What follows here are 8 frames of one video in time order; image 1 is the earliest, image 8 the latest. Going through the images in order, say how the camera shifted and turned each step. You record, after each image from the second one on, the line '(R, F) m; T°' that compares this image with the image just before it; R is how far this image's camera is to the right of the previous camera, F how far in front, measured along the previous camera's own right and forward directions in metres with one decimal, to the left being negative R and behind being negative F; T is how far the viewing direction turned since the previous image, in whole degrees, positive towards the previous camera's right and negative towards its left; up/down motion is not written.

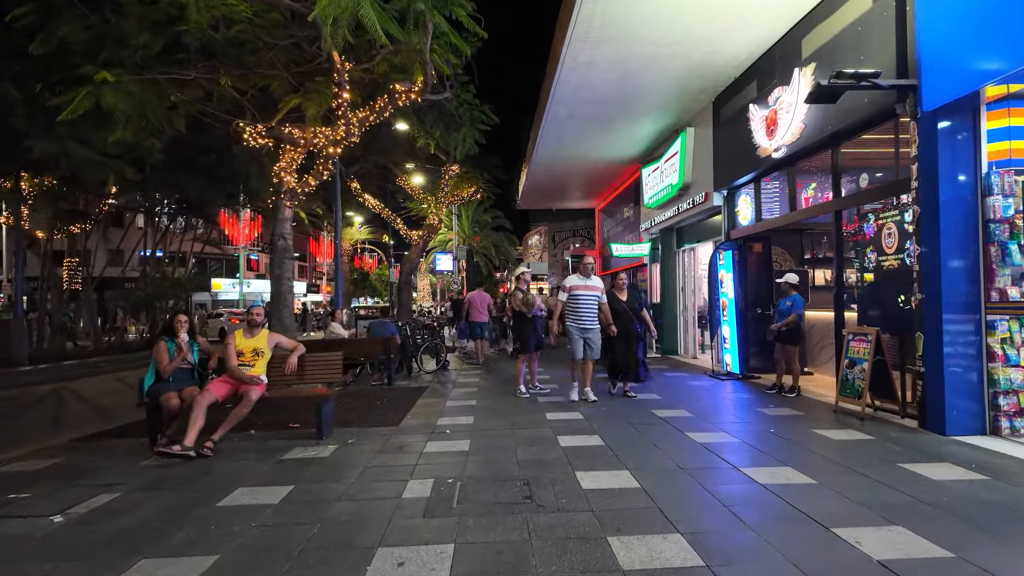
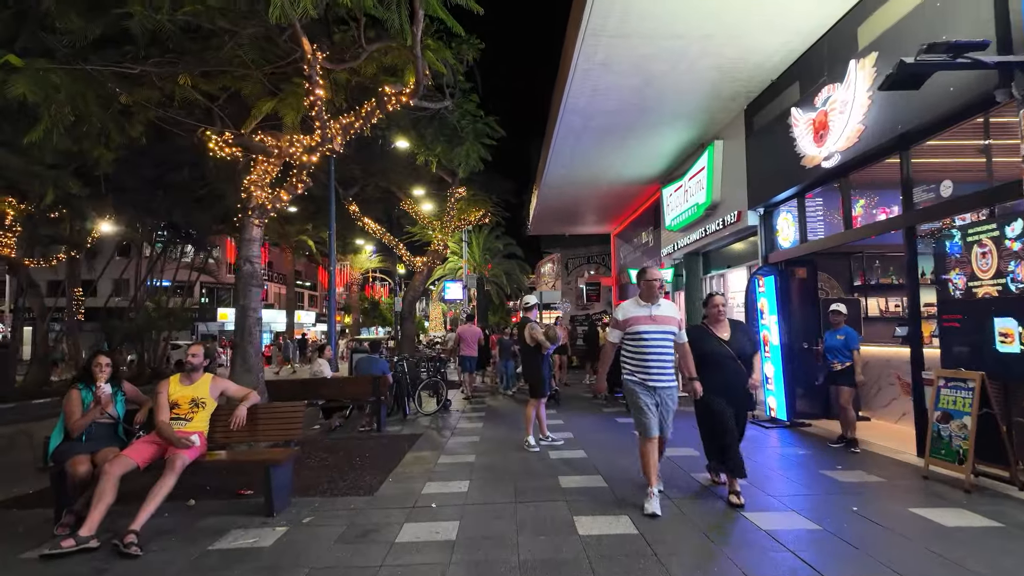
(+0.1, +1.4) m; -1°
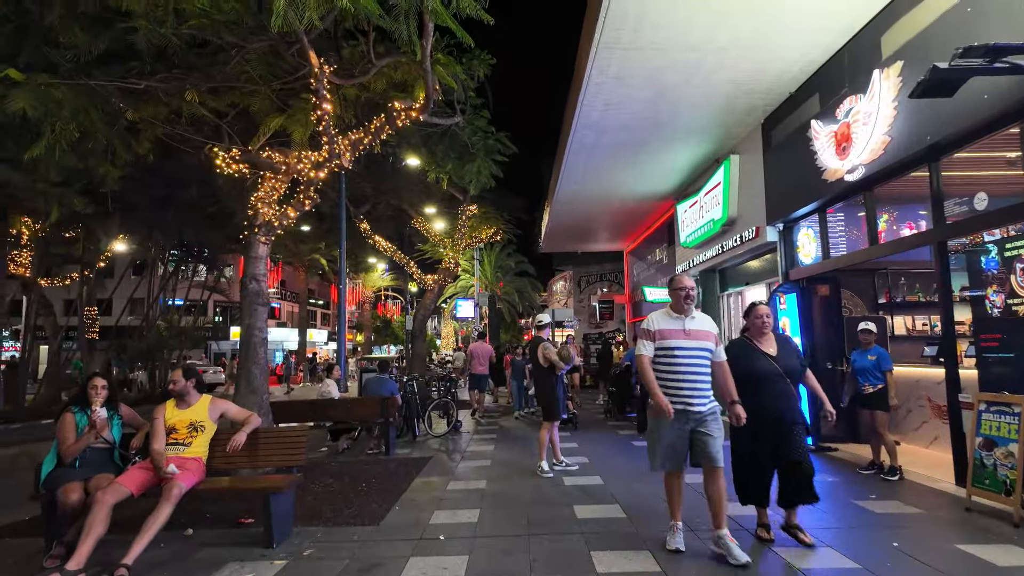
(0.0, +0.3) m; -1°
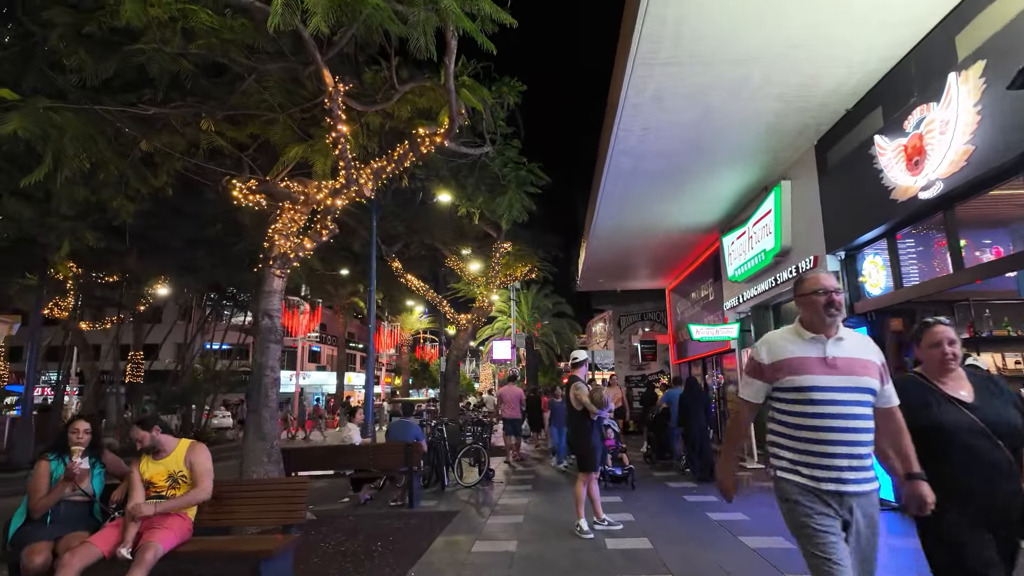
(+0.1, +0.7) m; -4°
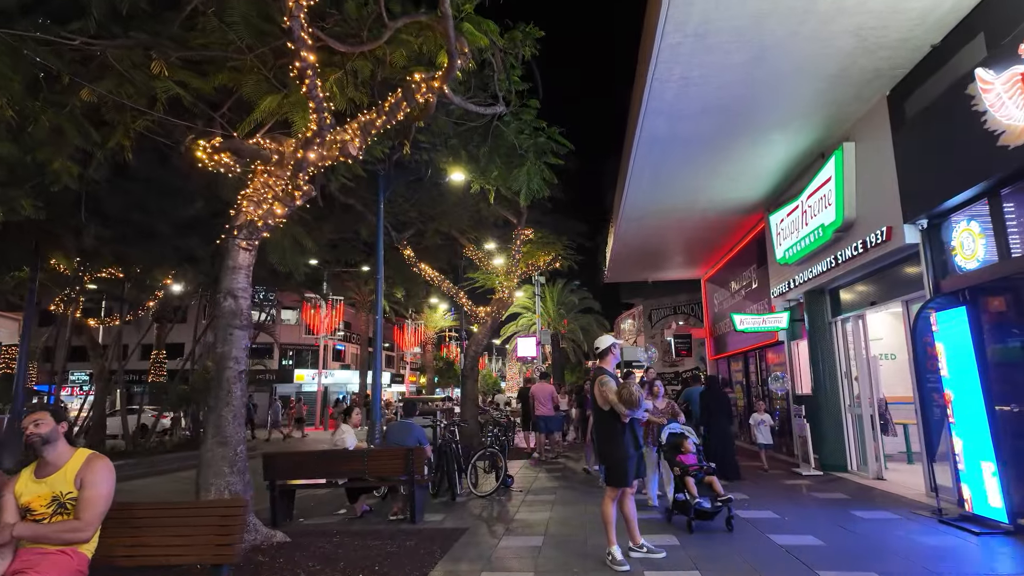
(+0.1, +1.3) m; -3°
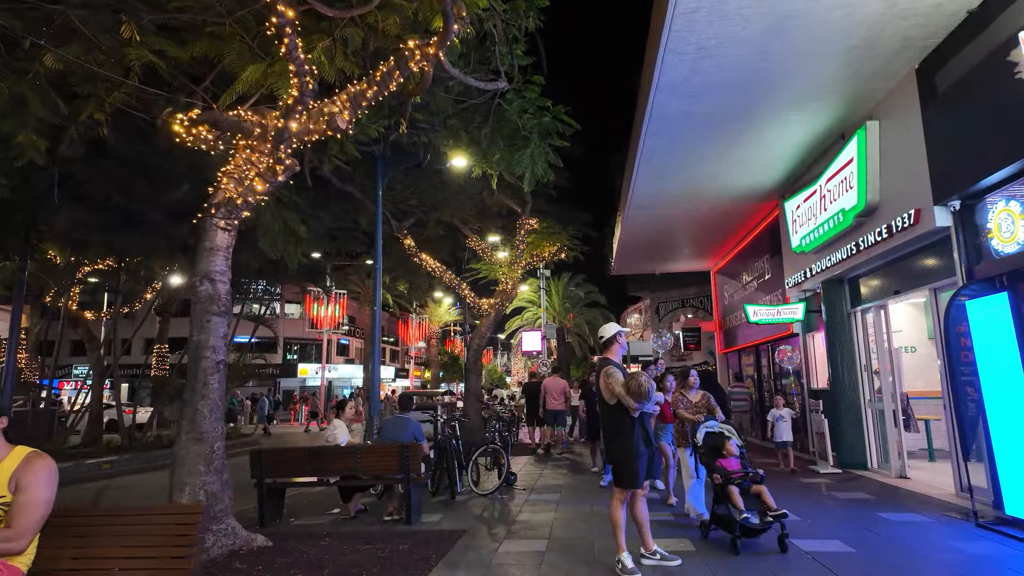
(0.0, +0.5) m; -1°
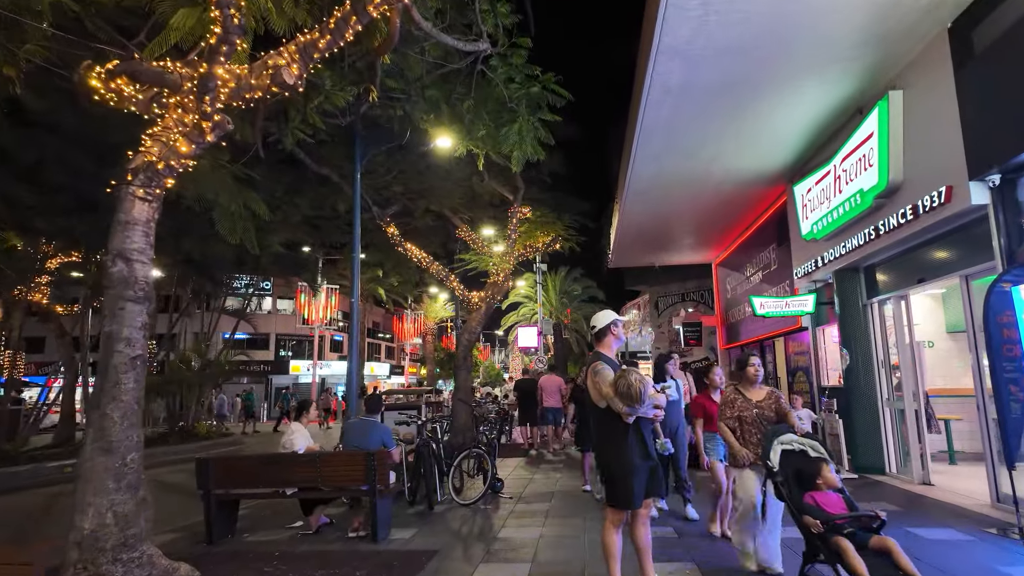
(+0.2, +0.9) m; 0°
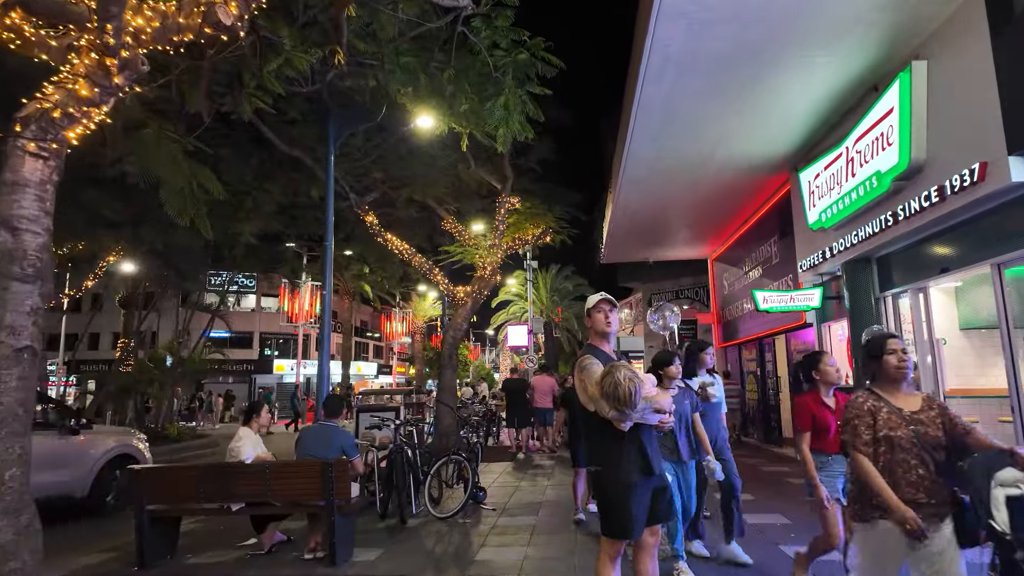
(+0.1, +0.8) m; +1°
